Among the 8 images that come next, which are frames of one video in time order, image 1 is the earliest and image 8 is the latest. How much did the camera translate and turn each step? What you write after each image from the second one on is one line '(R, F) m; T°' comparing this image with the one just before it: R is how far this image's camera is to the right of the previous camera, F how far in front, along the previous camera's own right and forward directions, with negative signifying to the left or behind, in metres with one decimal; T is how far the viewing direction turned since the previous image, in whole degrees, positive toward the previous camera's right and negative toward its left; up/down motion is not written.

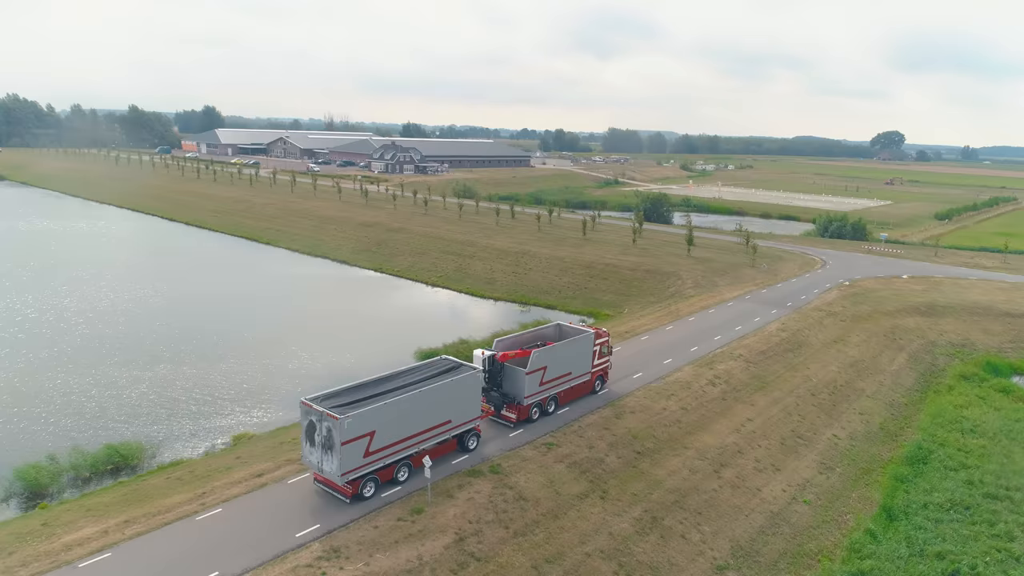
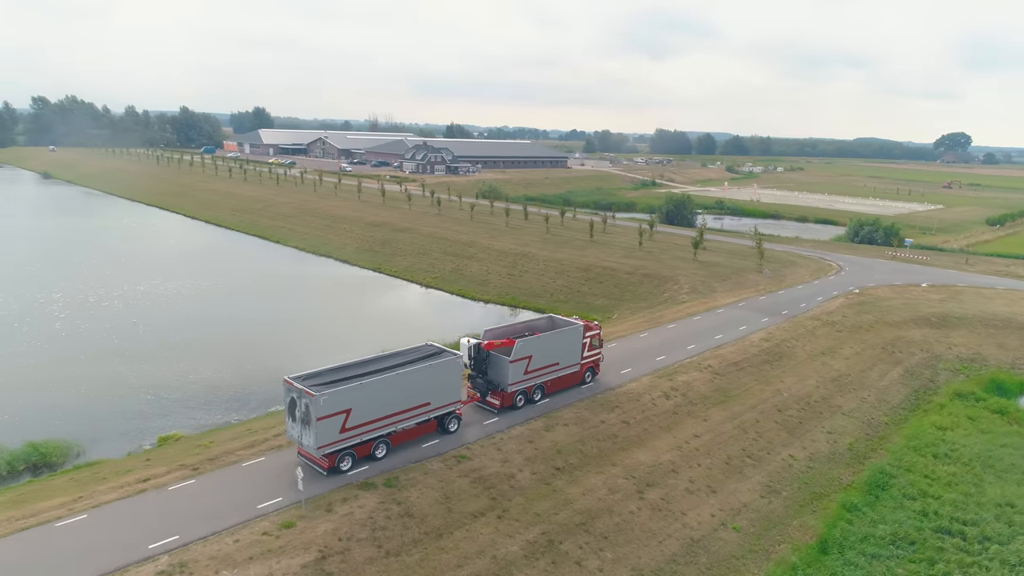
(+2.8, +0.9) m; -4°
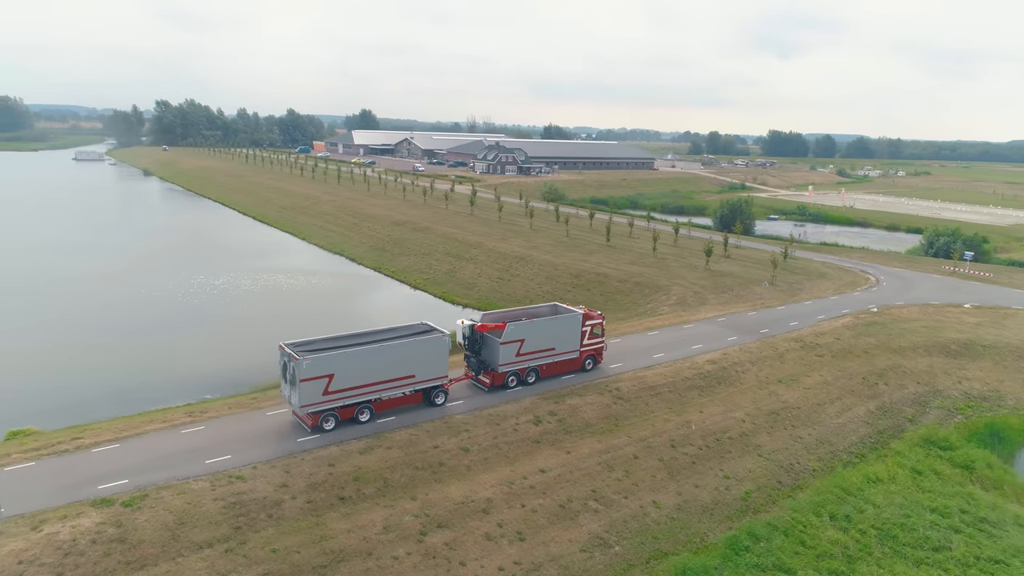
(+5.8, +2.3) m; -9°
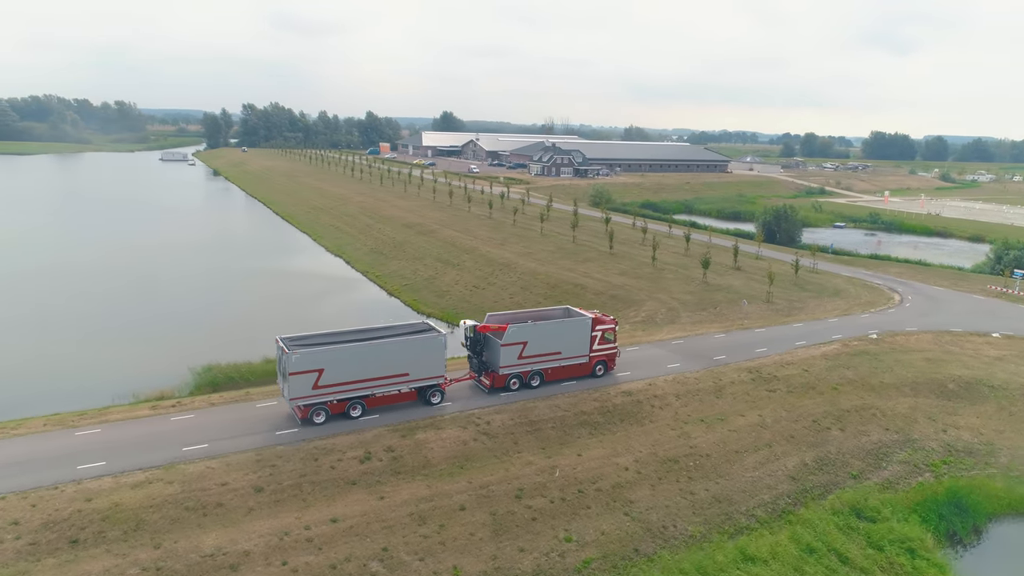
(+5.1, +2.5) m; -8°
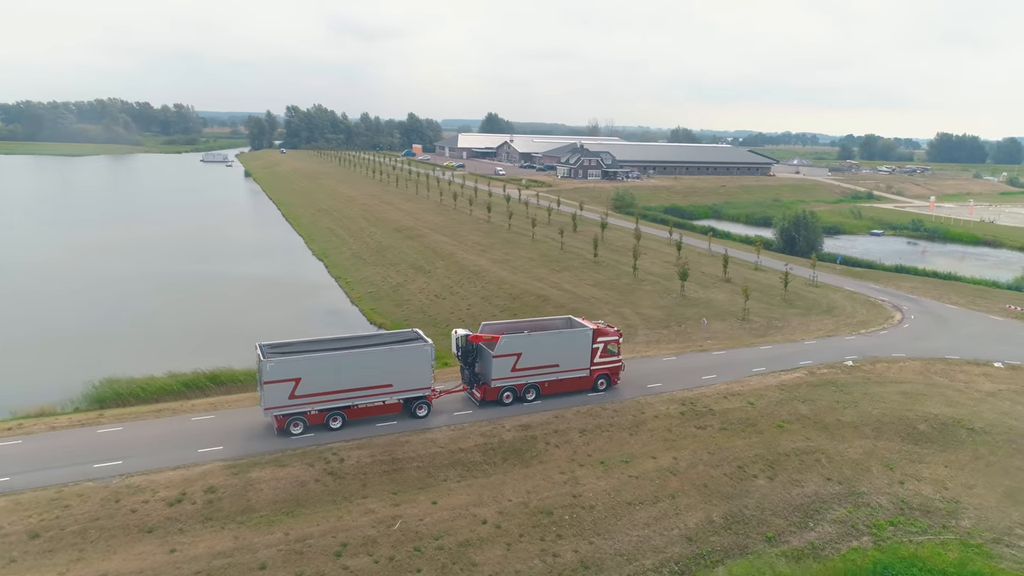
(+3.7, +2.2) m; -5°
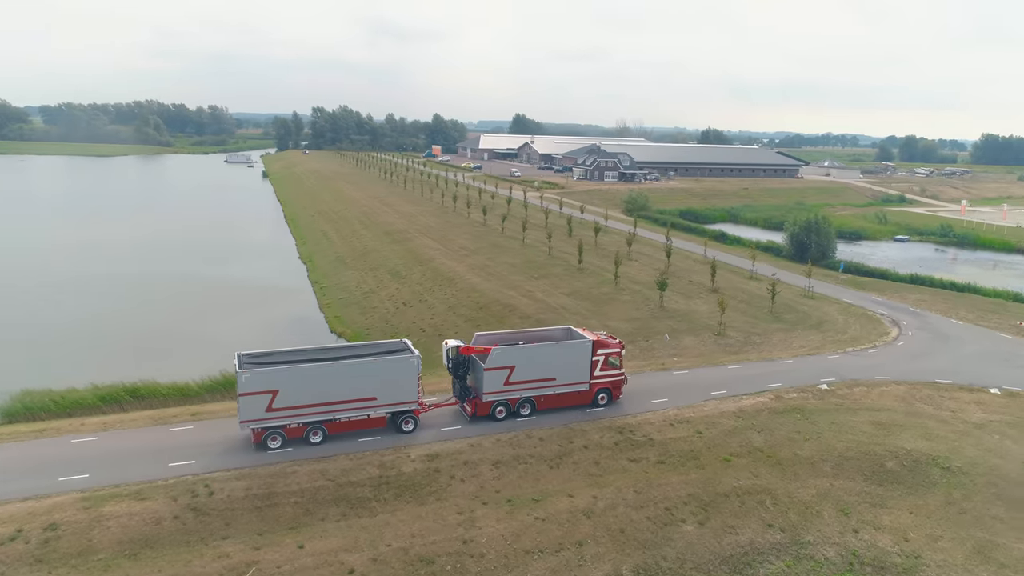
(+2.5, +1.6) m; -3°
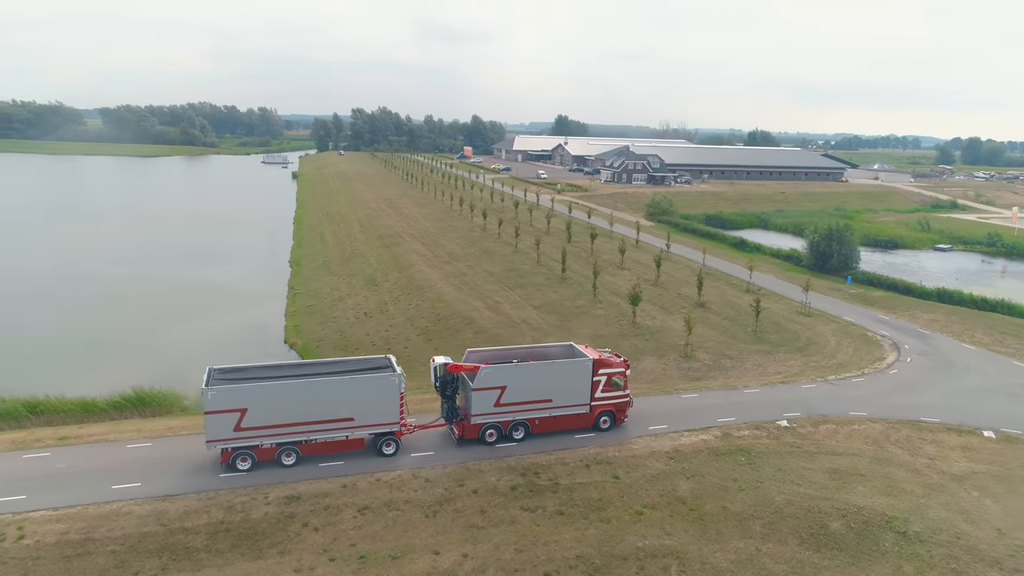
(+3.0, +1.9) m; -4°
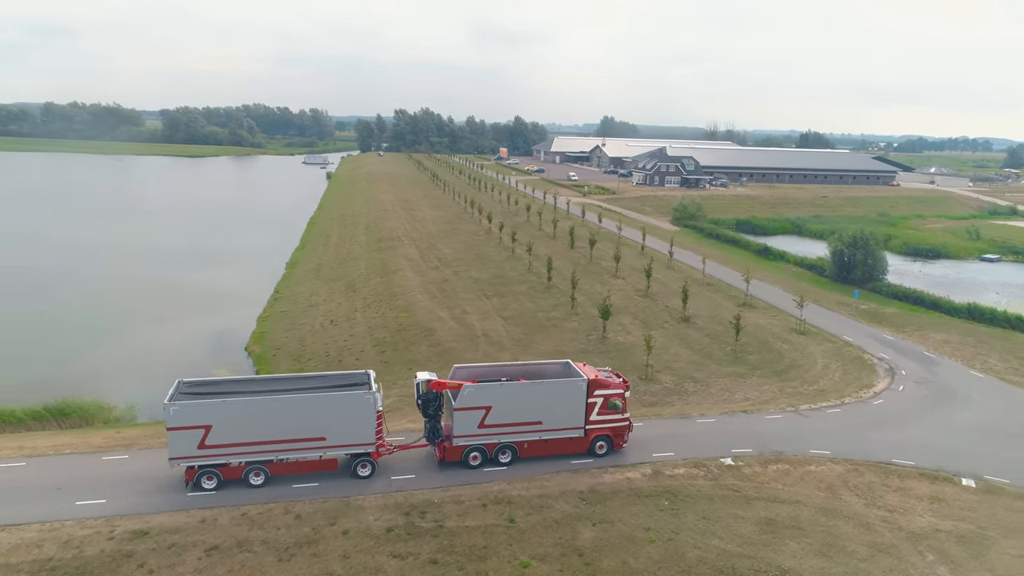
(+2.8, +1.6) m; -4°
